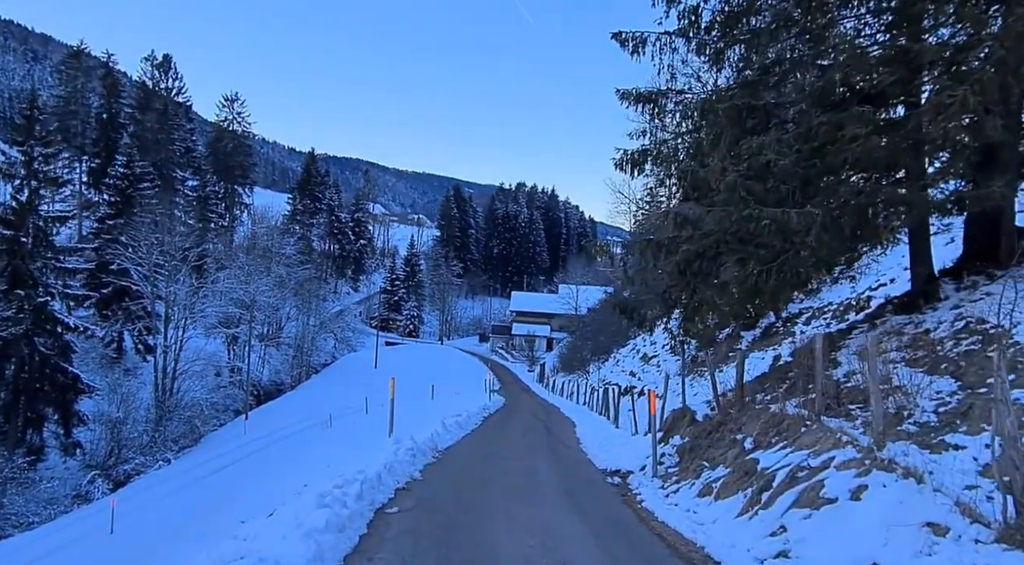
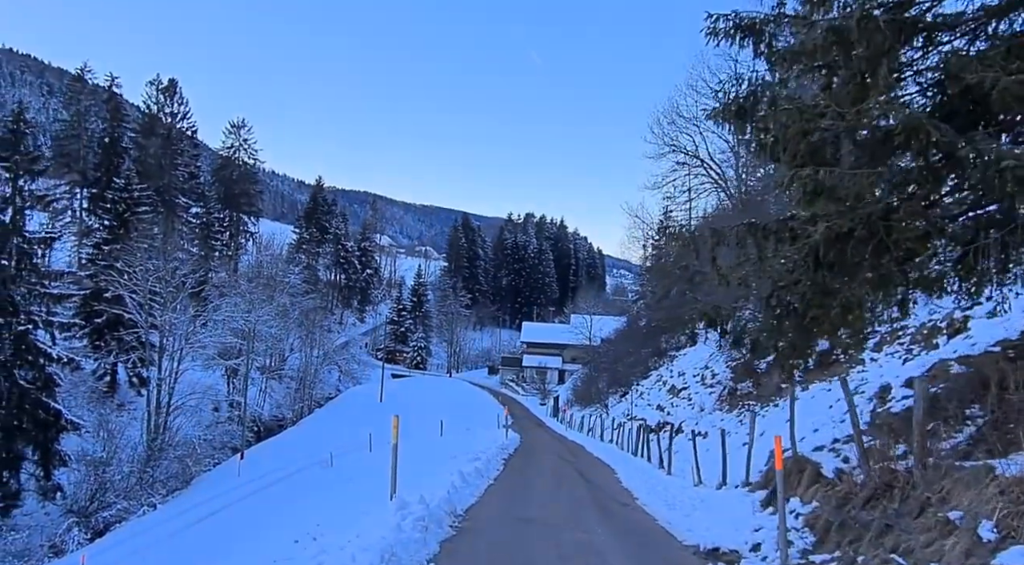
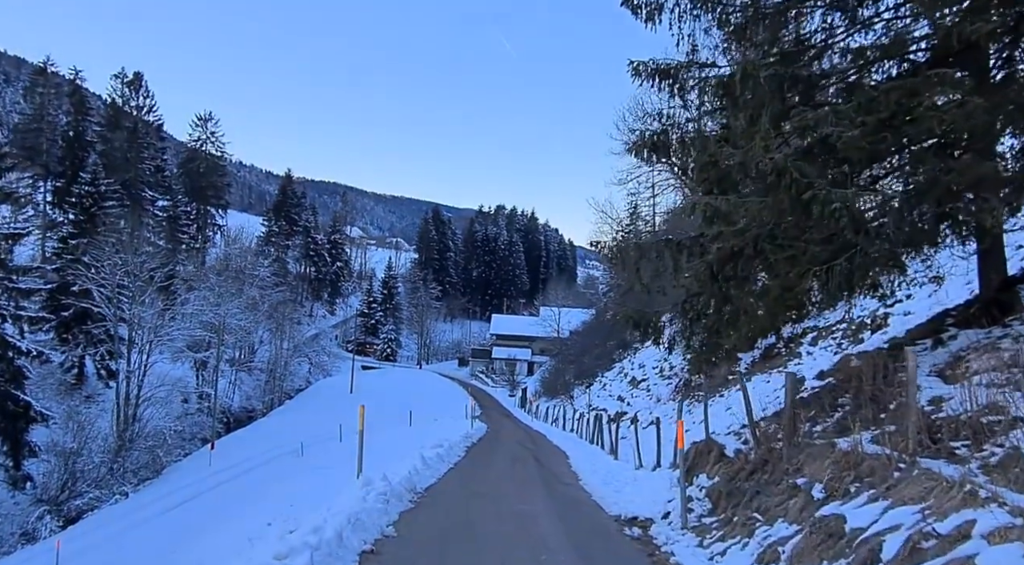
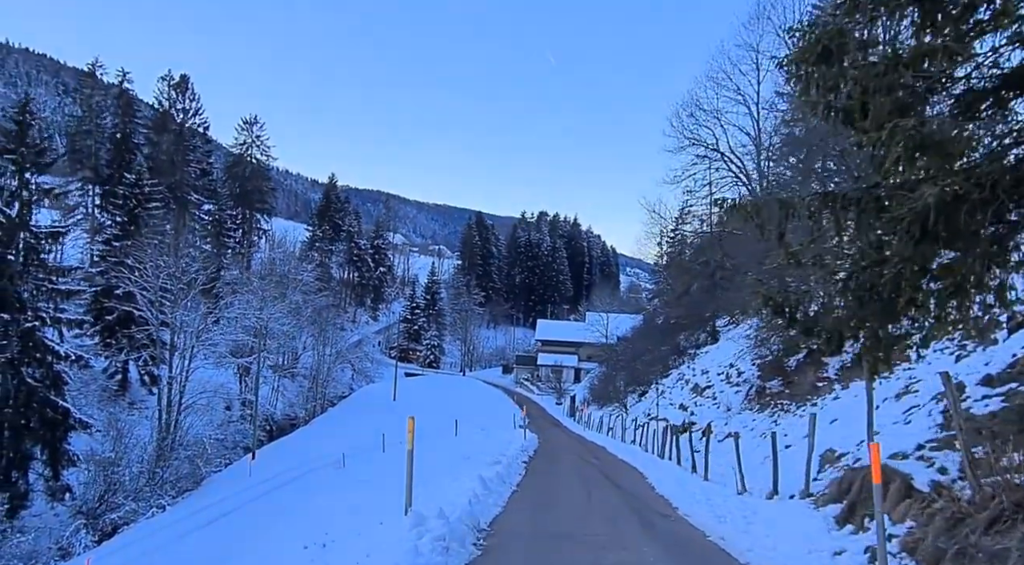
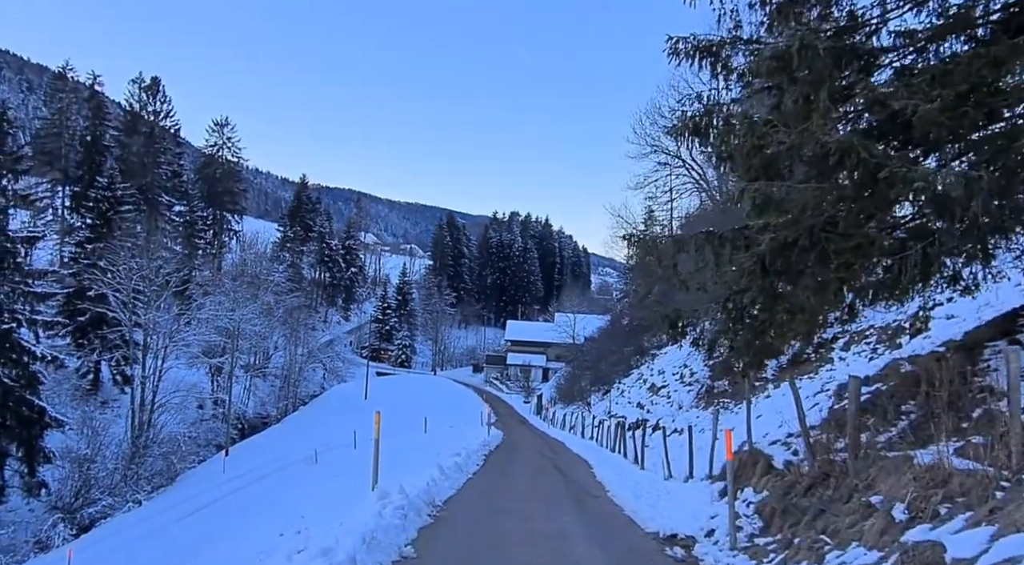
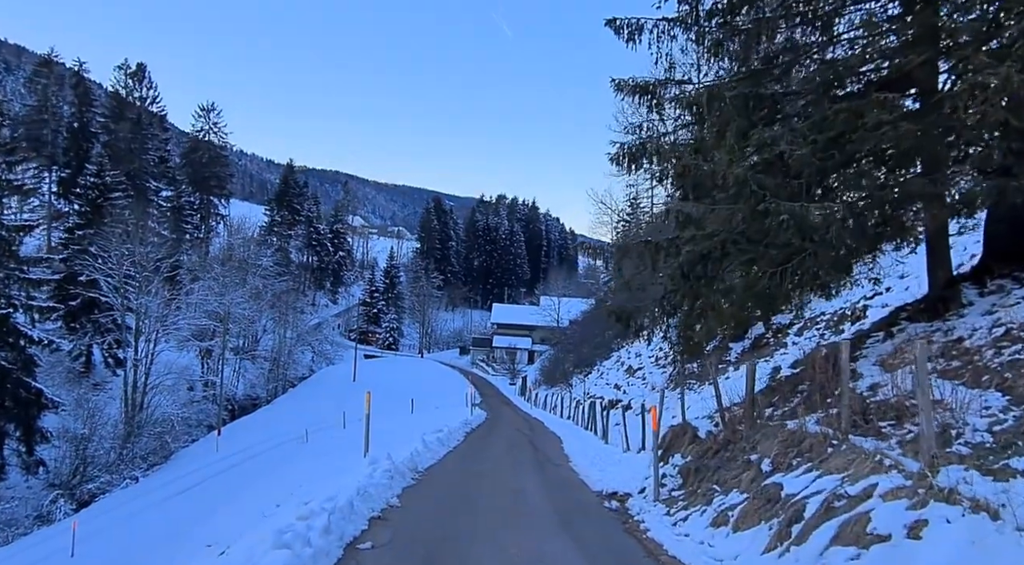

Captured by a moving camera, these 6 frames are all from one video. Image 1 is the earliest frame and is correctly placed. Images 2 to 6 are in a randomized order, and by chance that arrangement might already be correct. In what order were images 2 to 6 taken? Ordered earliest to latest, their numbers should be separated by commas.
6, 3, 5, 2, 4
